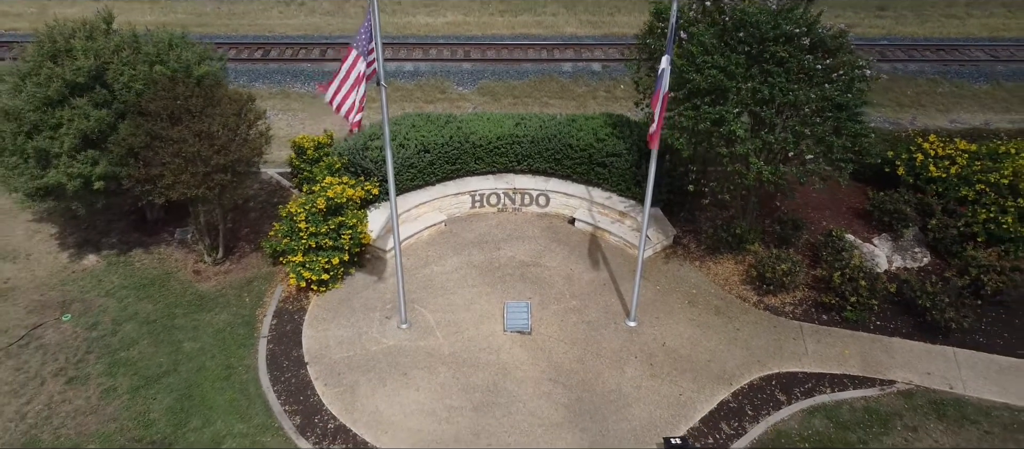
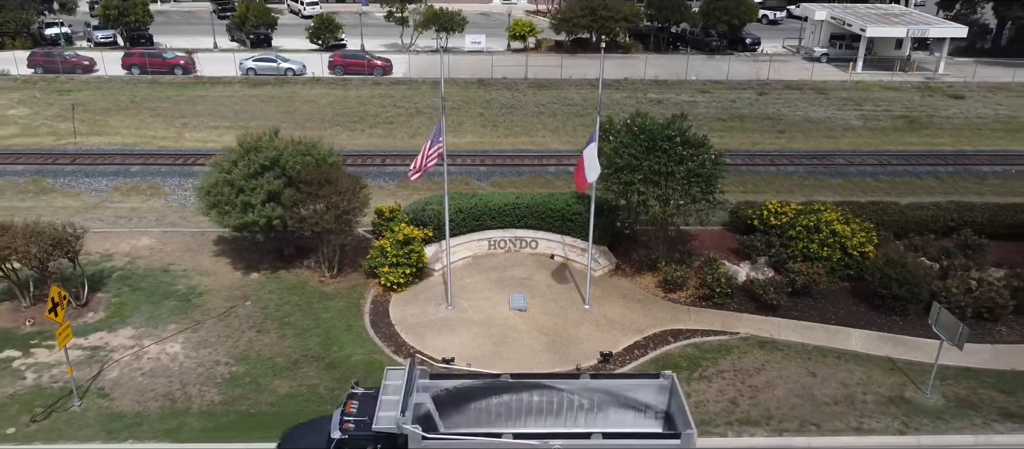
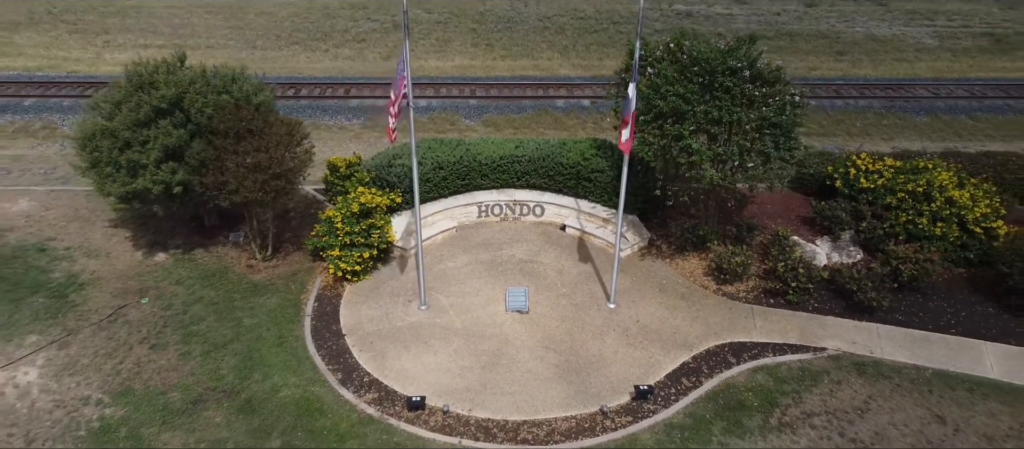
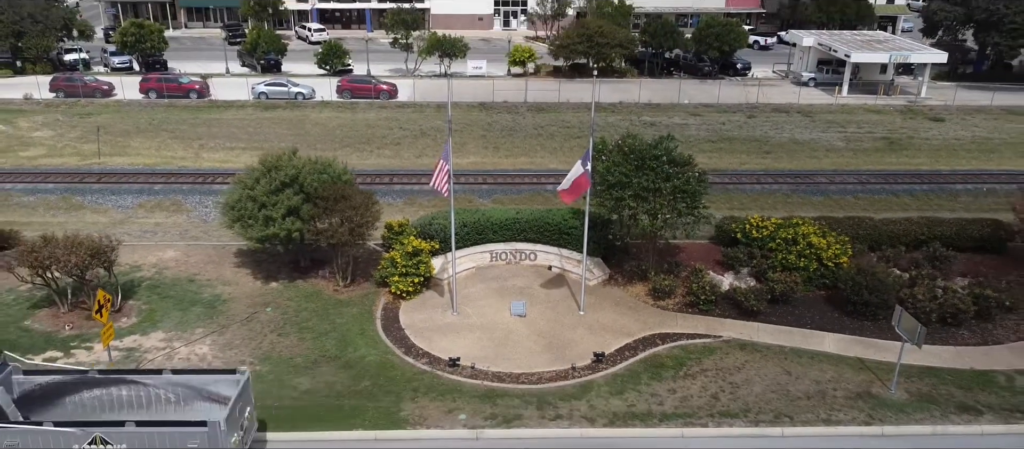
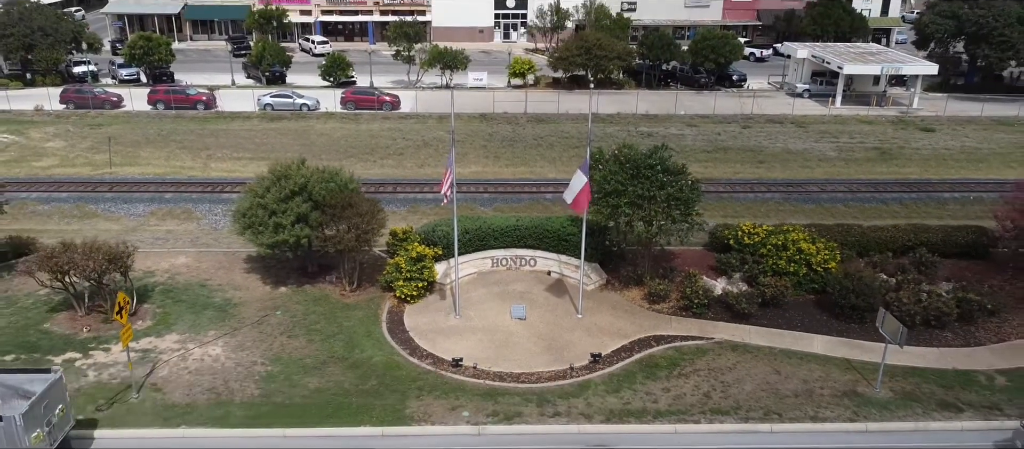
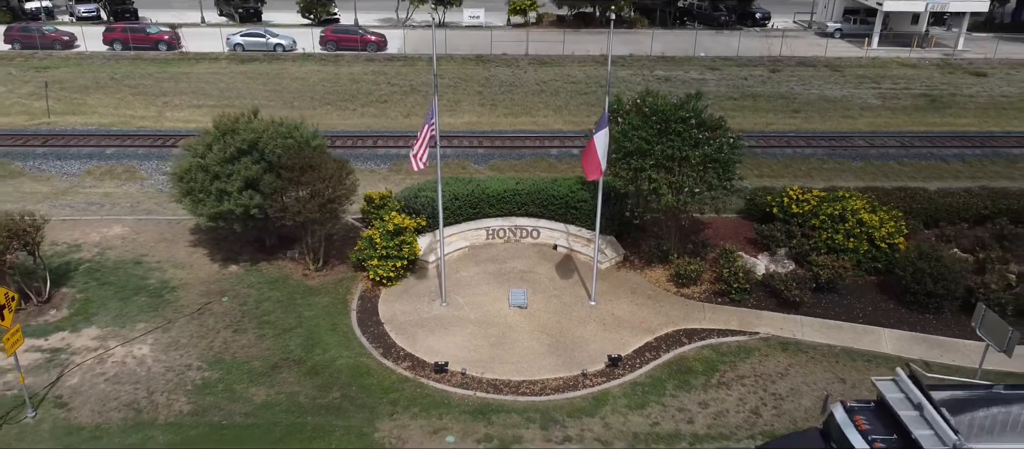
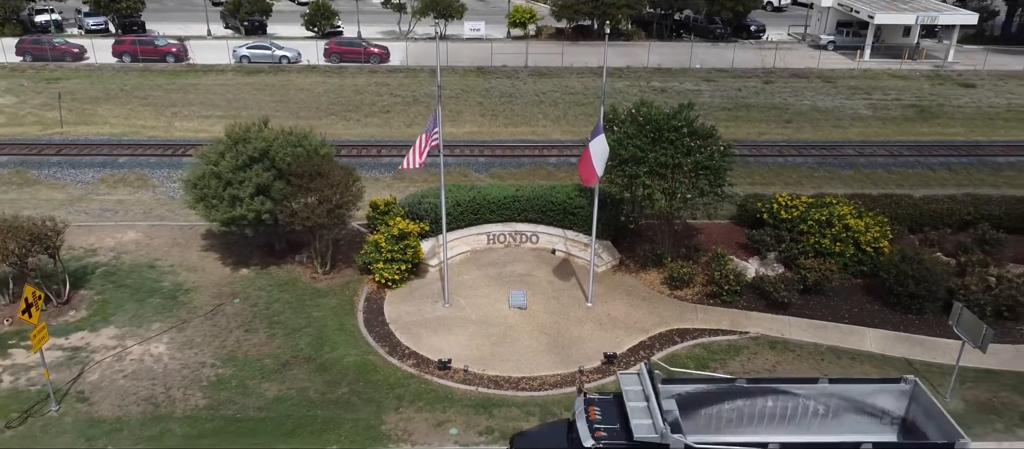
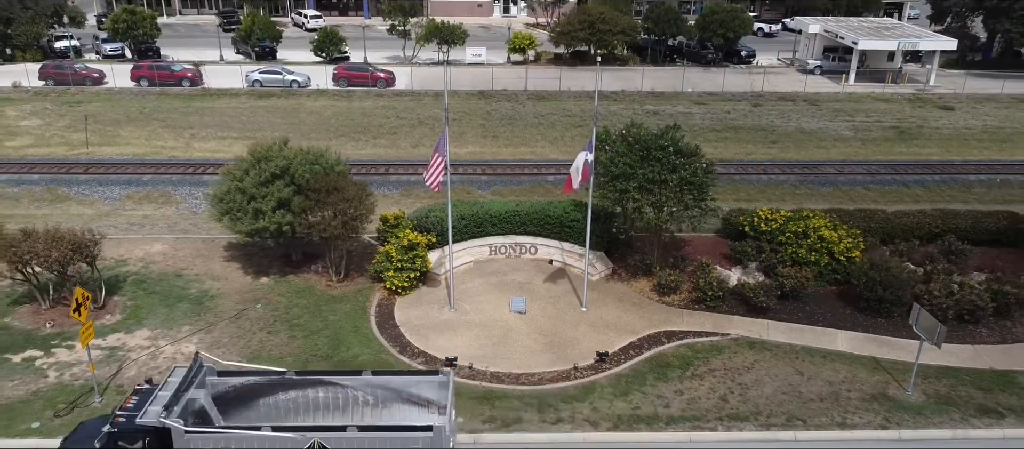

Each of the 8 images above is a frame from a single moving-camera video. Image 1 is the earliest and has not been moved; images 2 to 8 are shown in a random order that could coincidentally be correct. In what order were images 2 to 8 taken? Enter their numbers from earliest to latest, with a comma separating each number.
3, 6, 7, 2, 8, 4, 5
